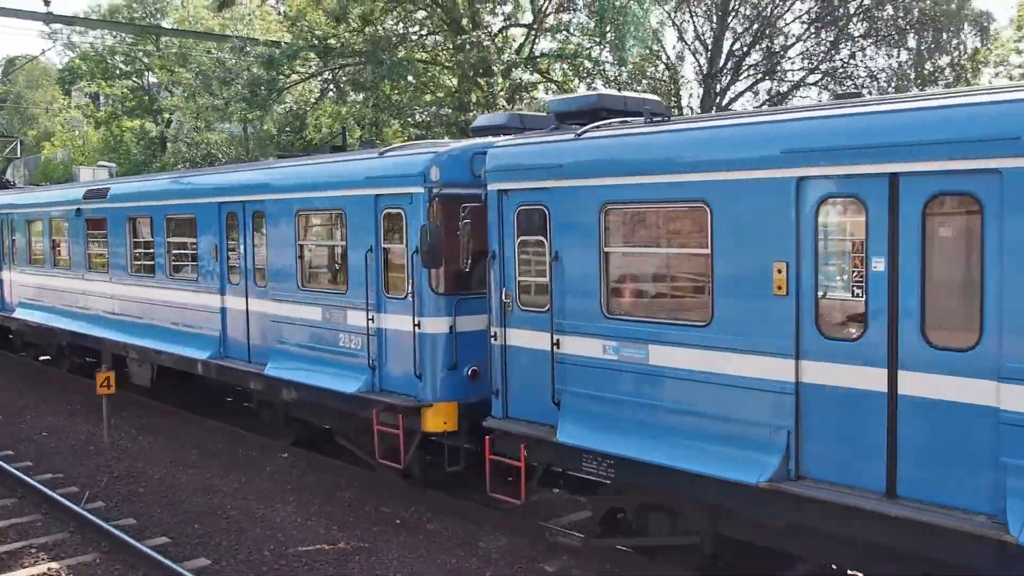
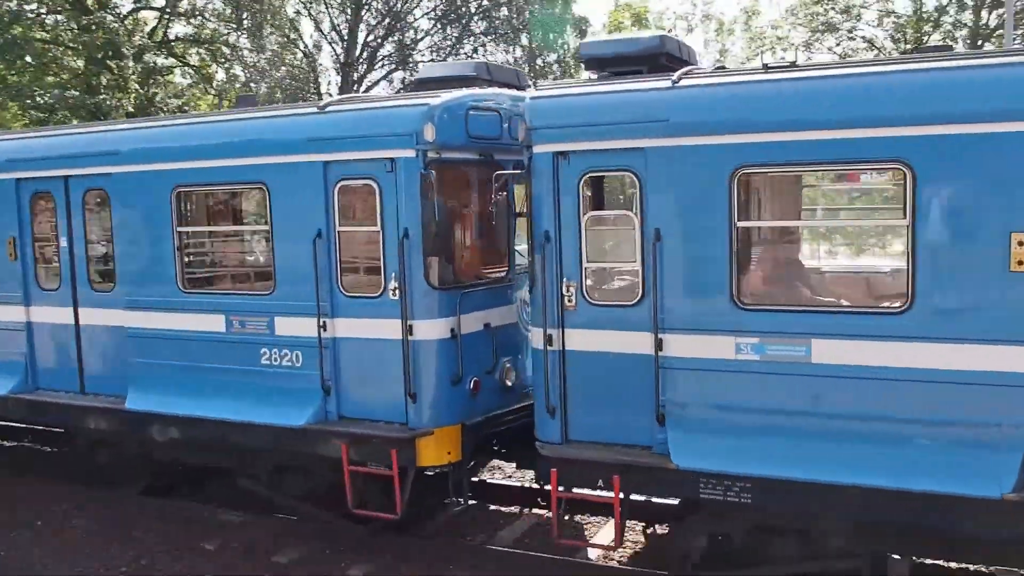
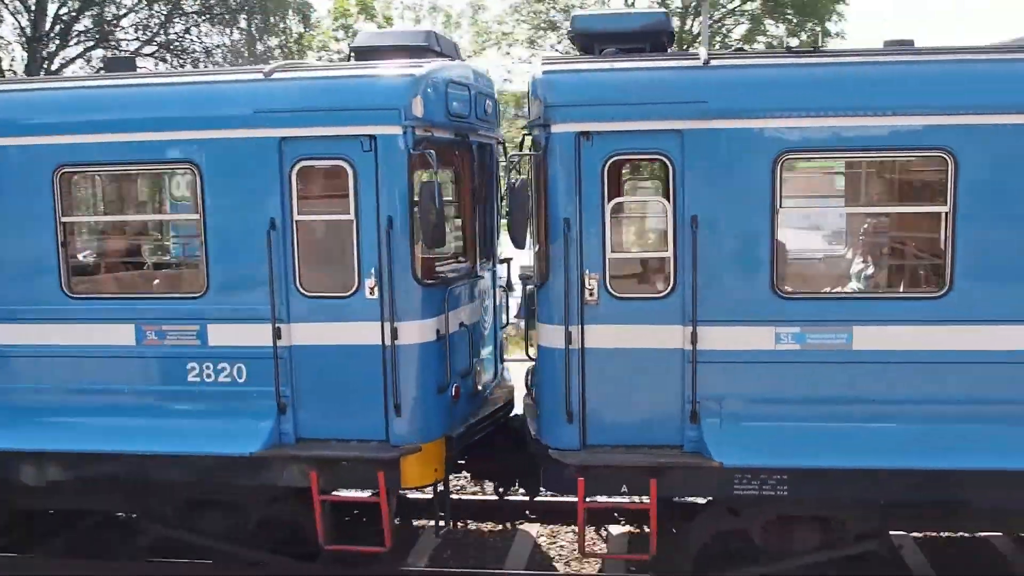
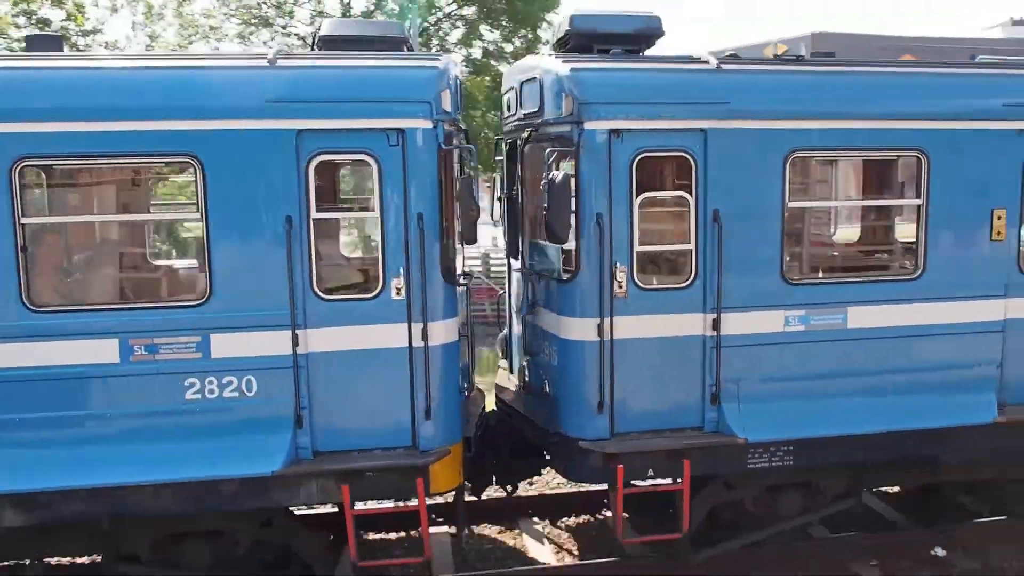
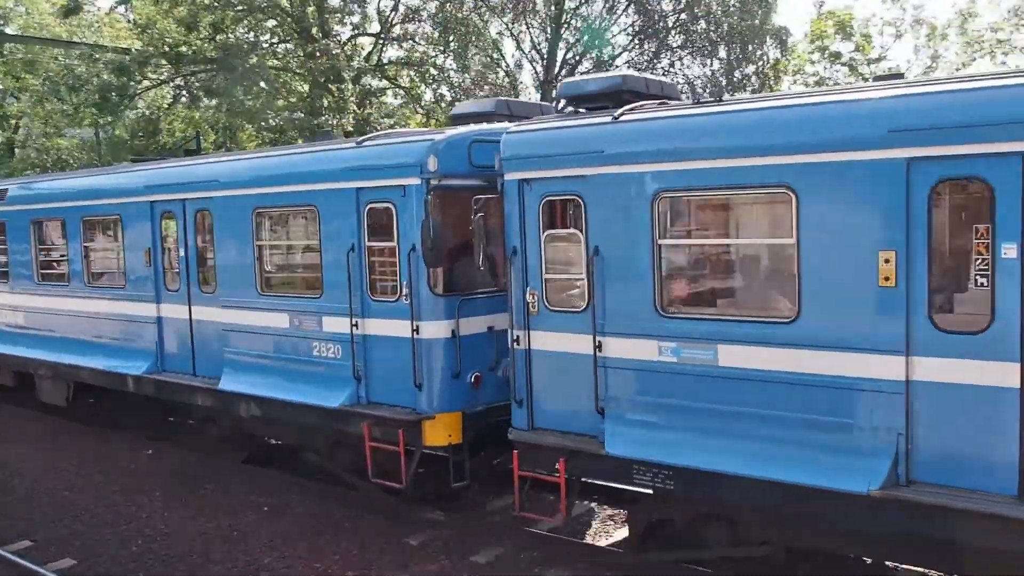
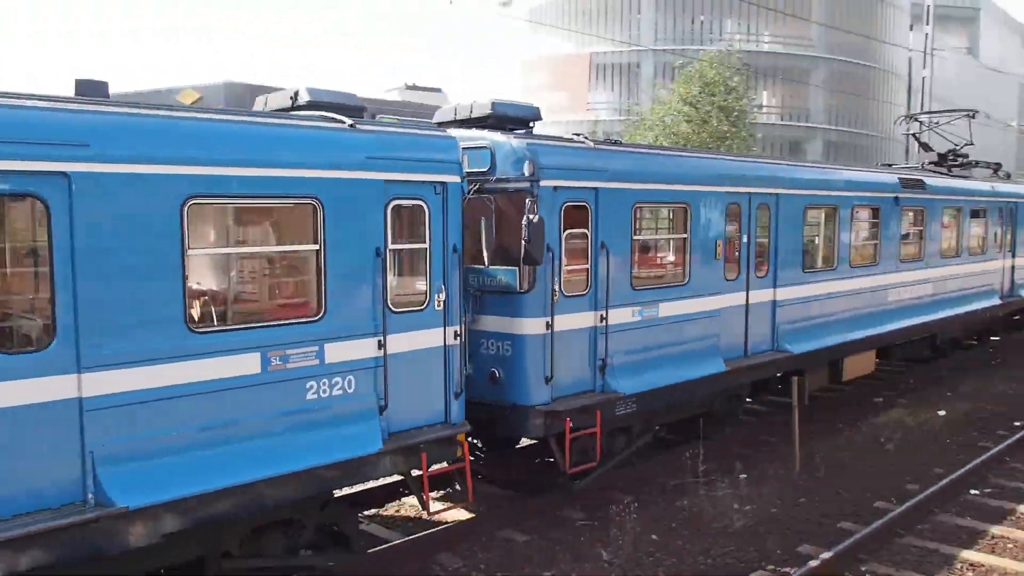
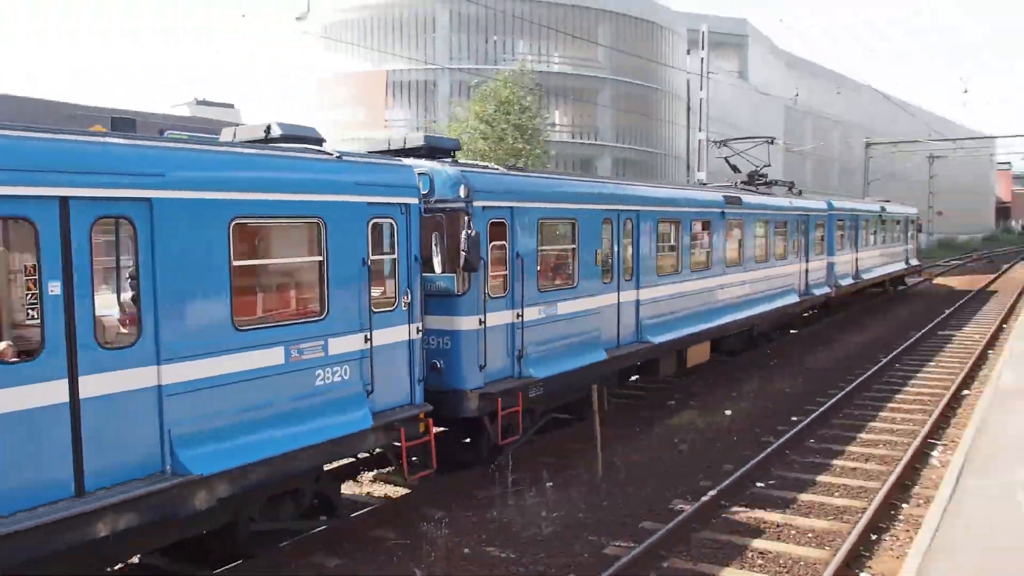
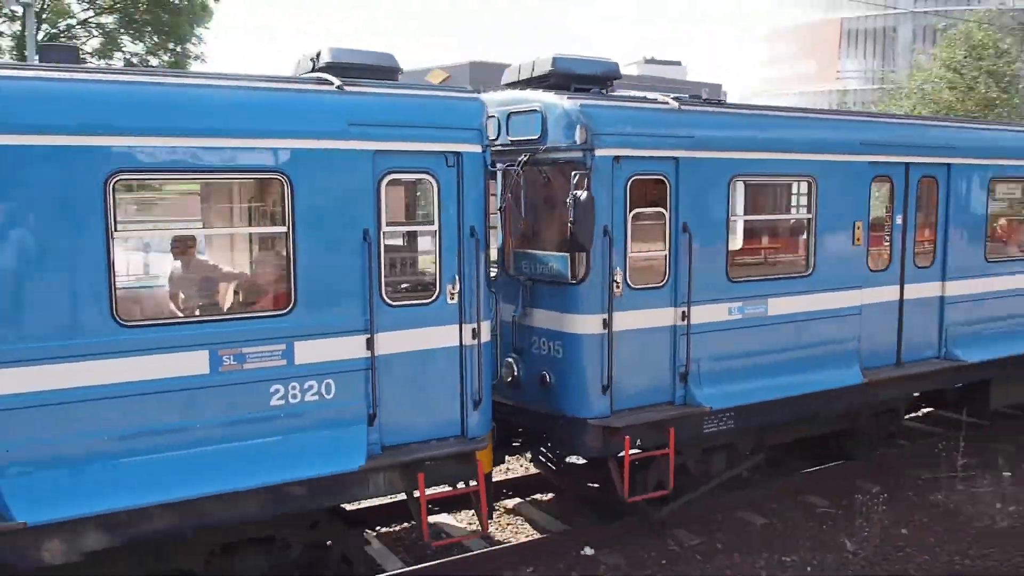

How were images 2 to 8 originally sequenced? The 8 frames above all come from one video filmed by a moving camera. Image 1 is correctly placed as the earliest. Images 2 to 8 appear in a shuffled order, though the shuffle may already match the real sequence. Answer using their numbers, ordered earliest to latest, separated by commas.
5, 2, 3, 4, 8, 6, 7
